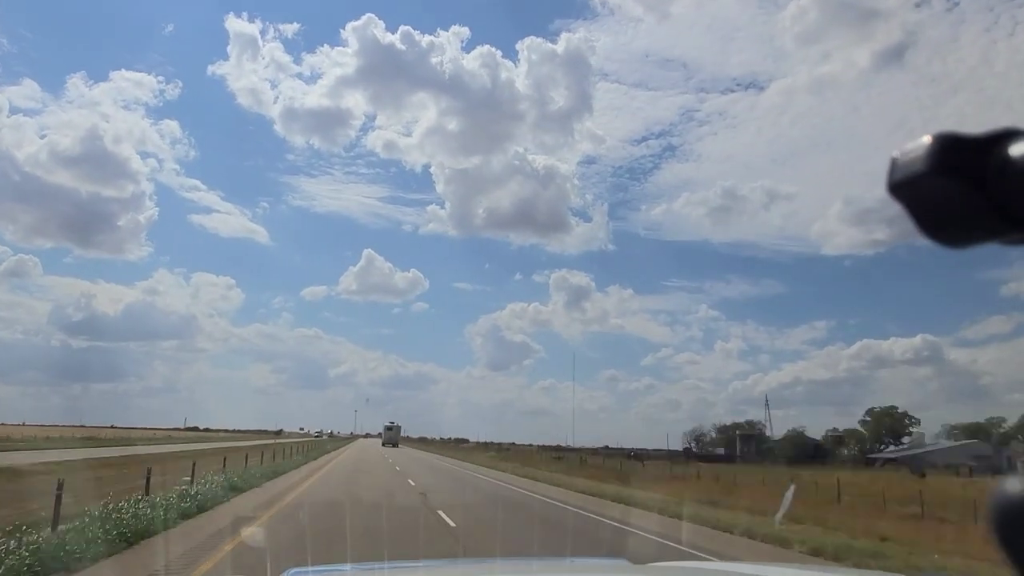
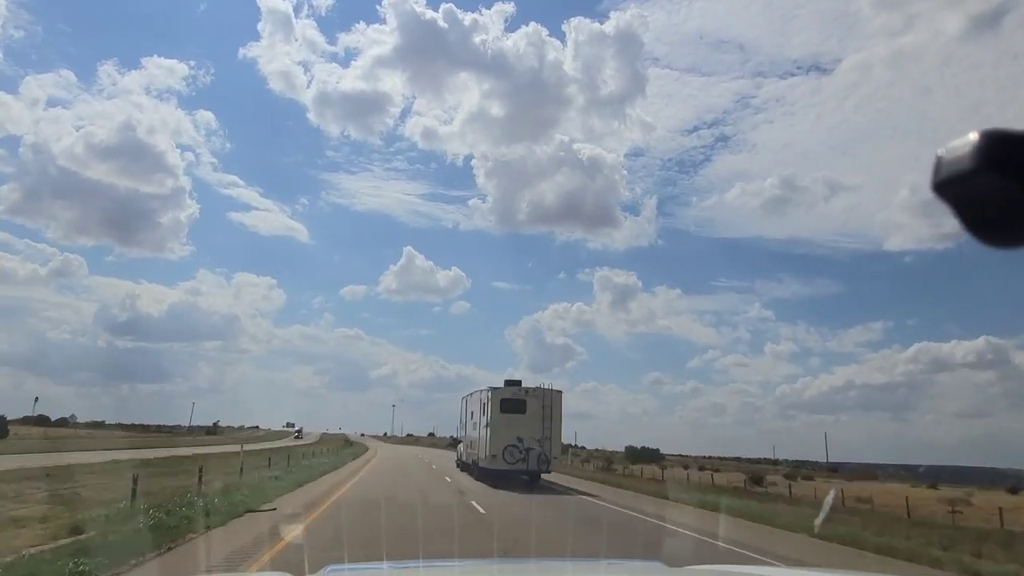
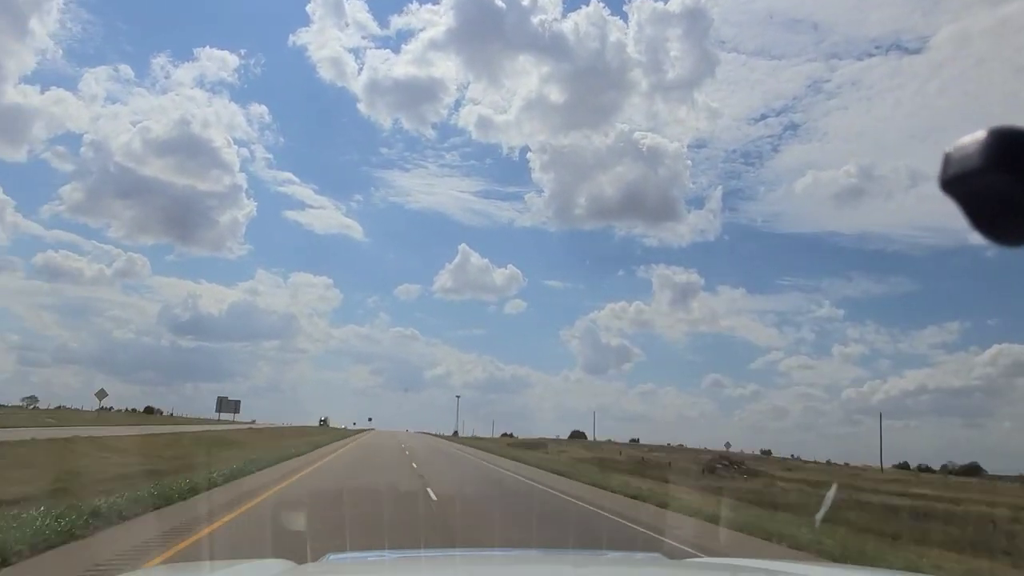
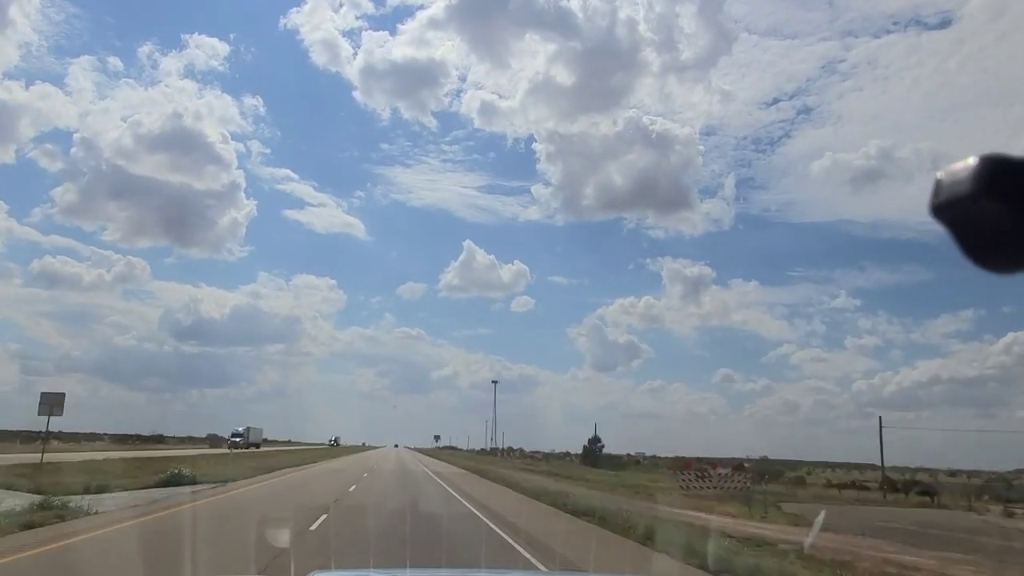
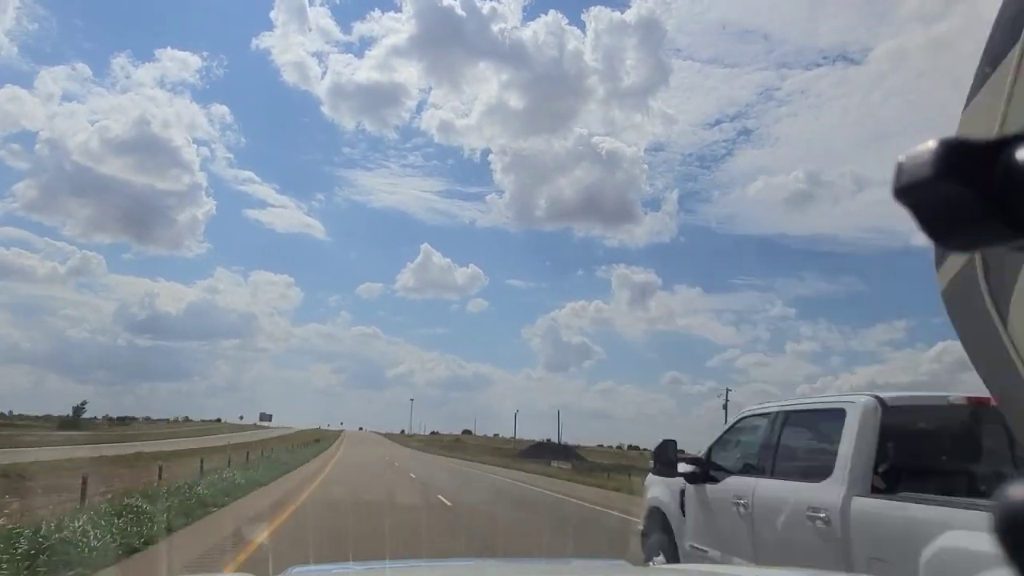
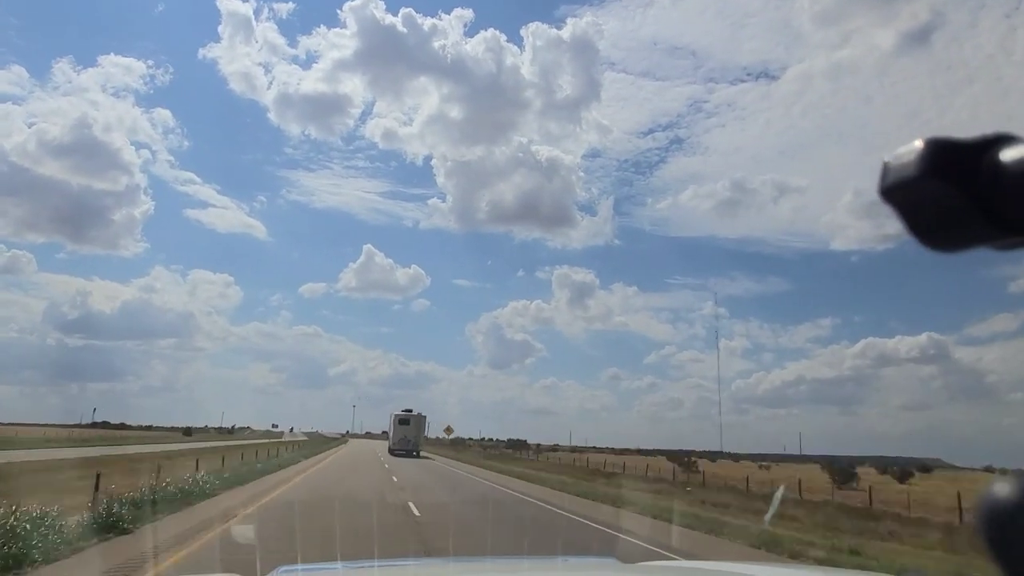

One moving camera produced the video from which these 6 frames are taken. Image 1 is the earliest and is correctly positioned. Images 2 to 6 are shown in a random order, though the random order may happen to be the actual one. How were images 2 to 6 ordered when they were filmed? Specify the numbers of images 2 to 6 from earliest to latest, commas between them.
6, 2, 5, 3, 4
